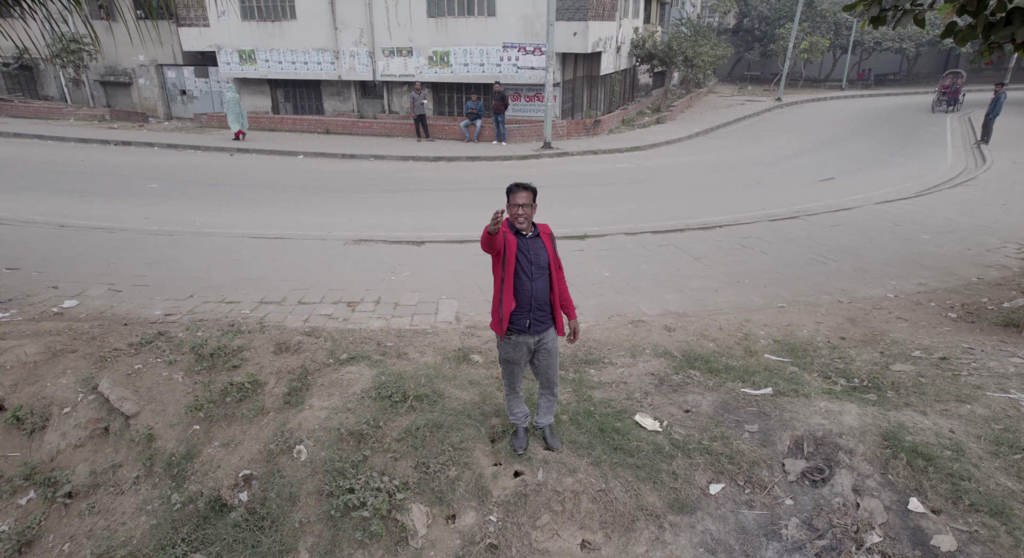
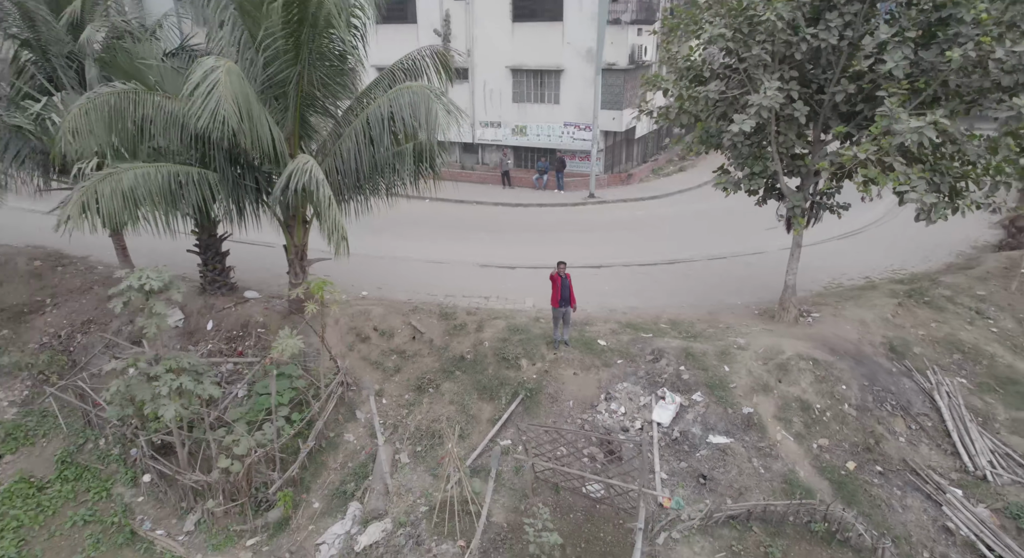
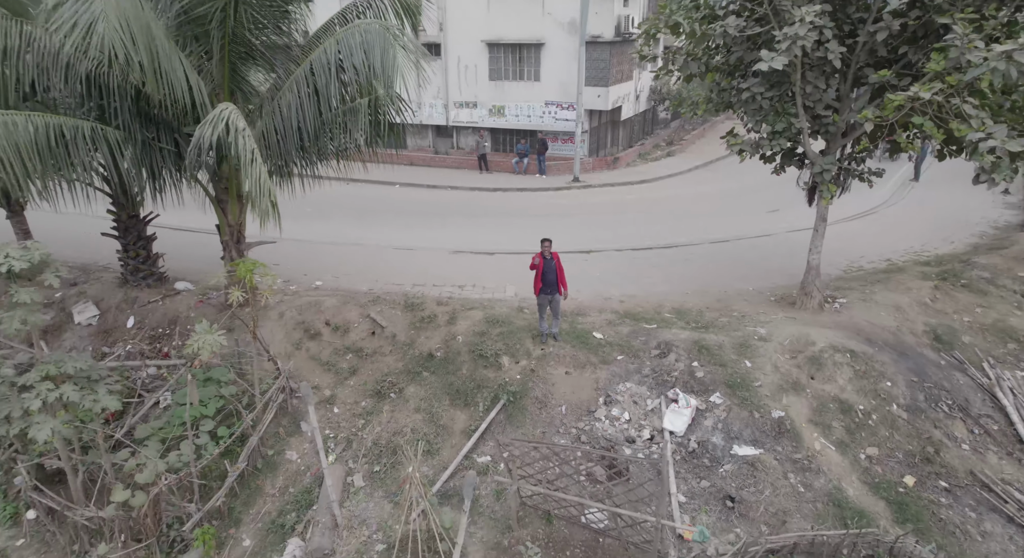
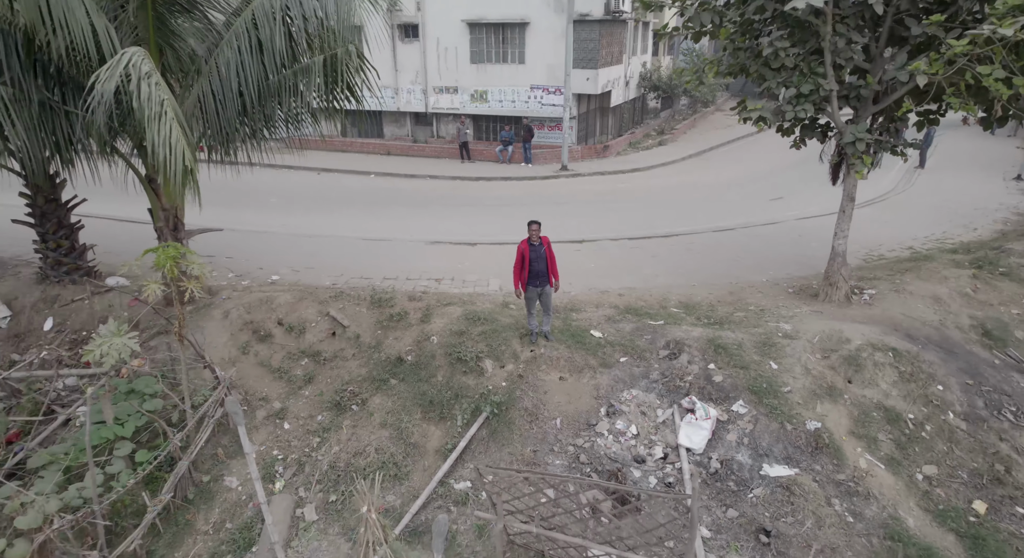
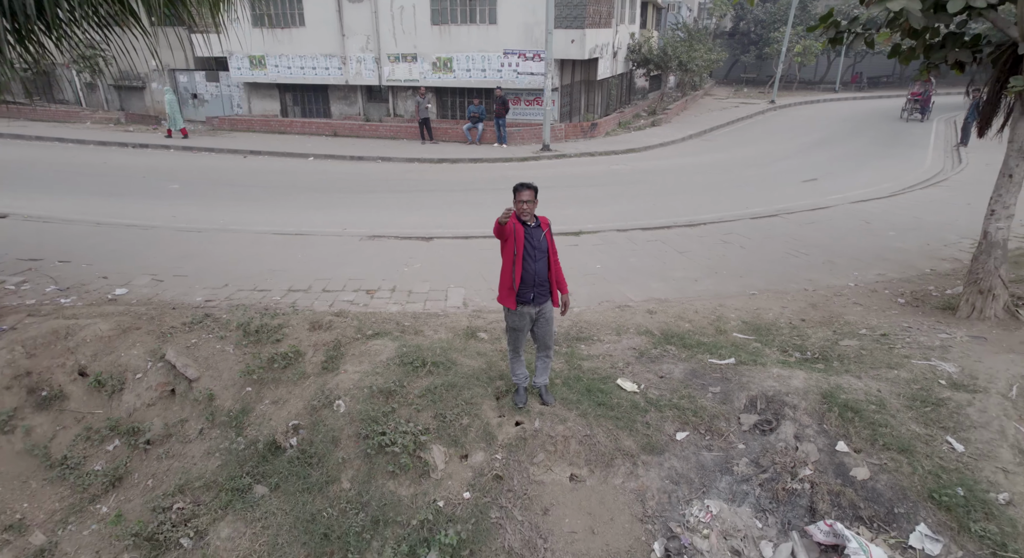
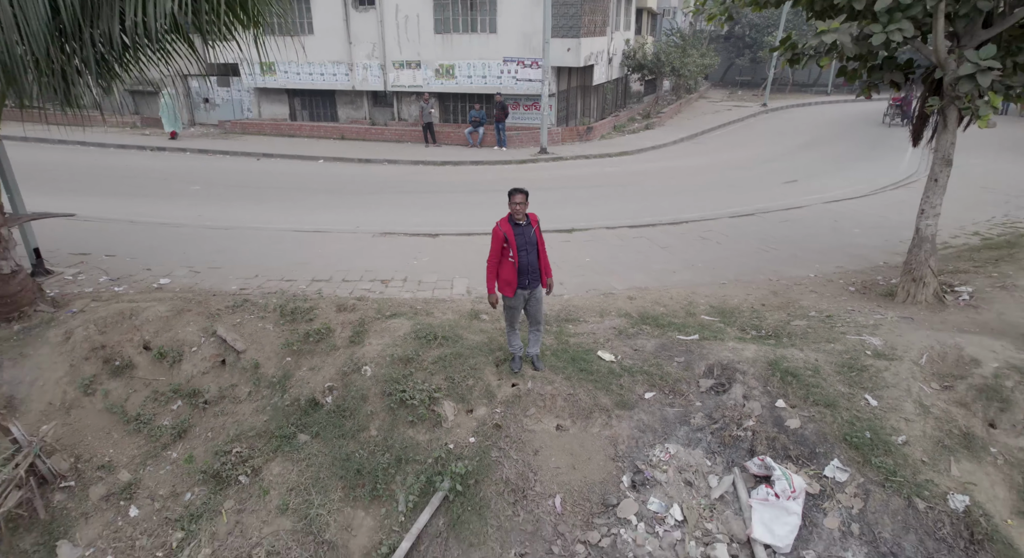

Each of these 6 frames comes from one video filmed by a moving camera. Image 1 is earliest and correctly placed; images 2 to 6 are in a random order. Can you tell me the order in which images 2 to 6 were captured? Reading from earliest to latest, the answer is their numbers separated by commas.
5, 6, 4, 3, 2
